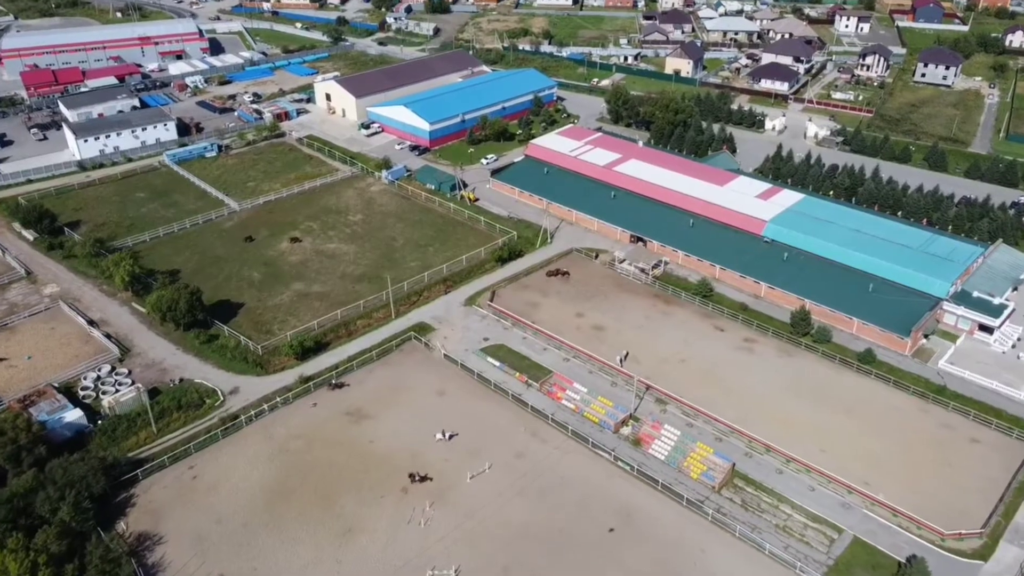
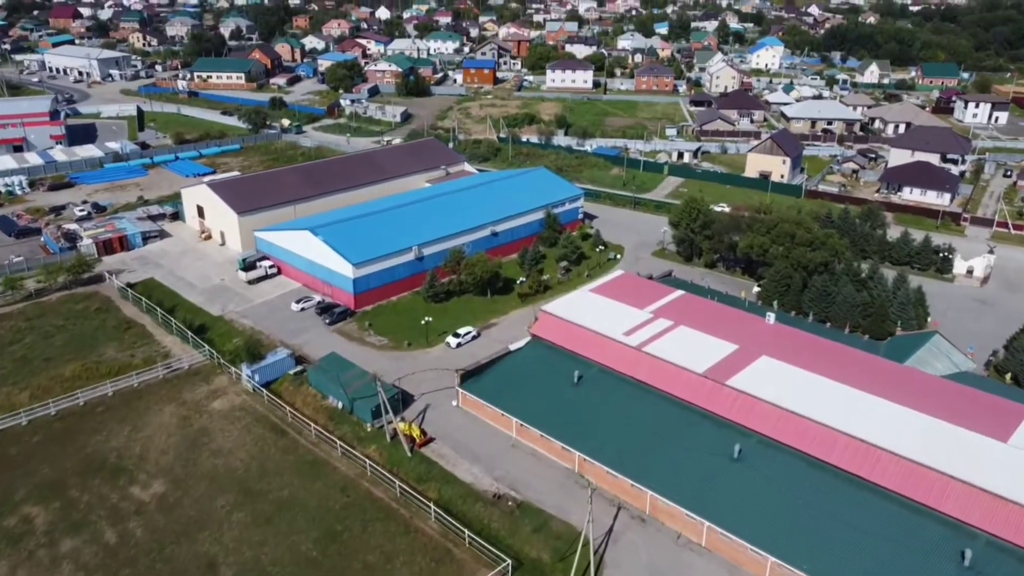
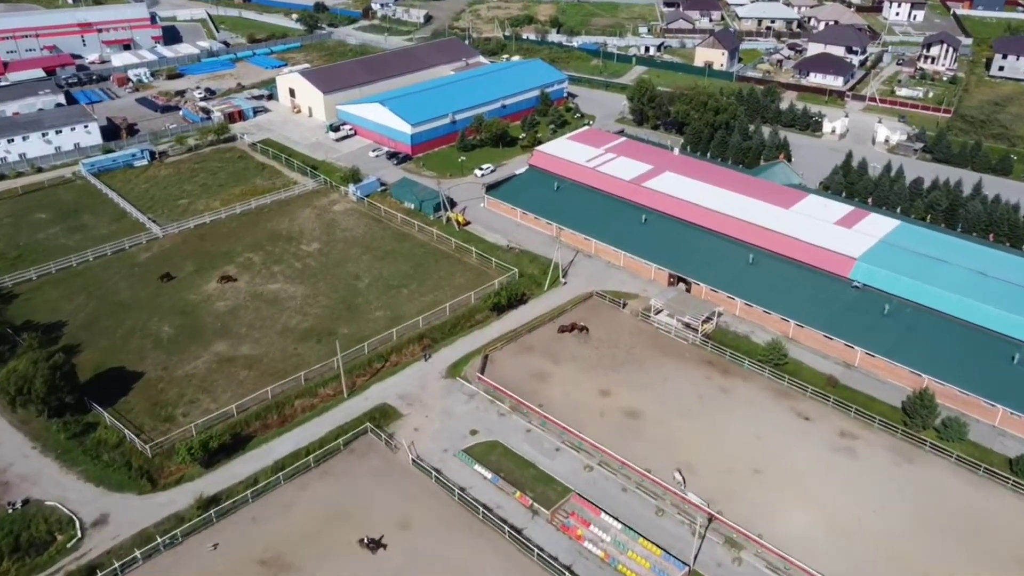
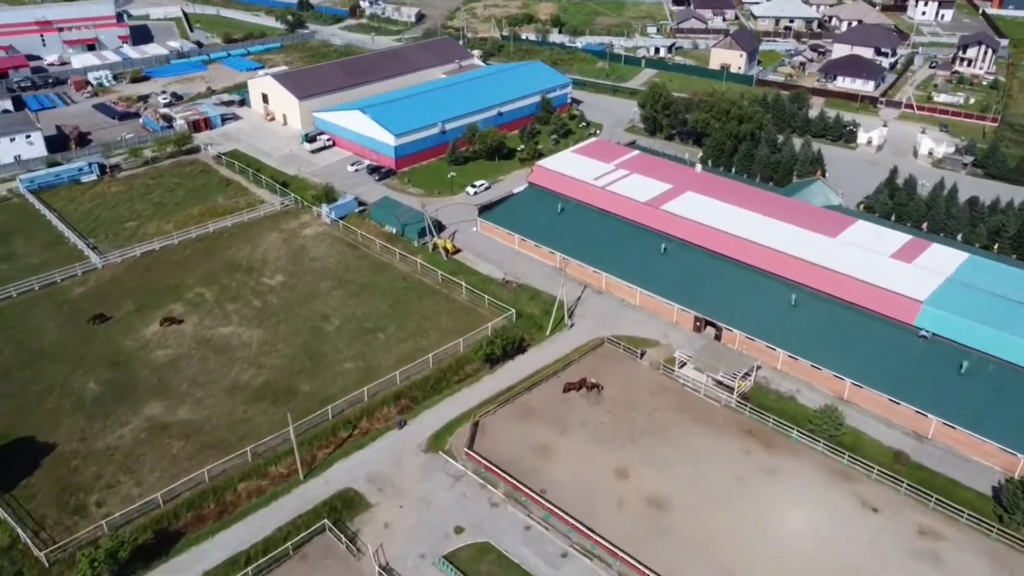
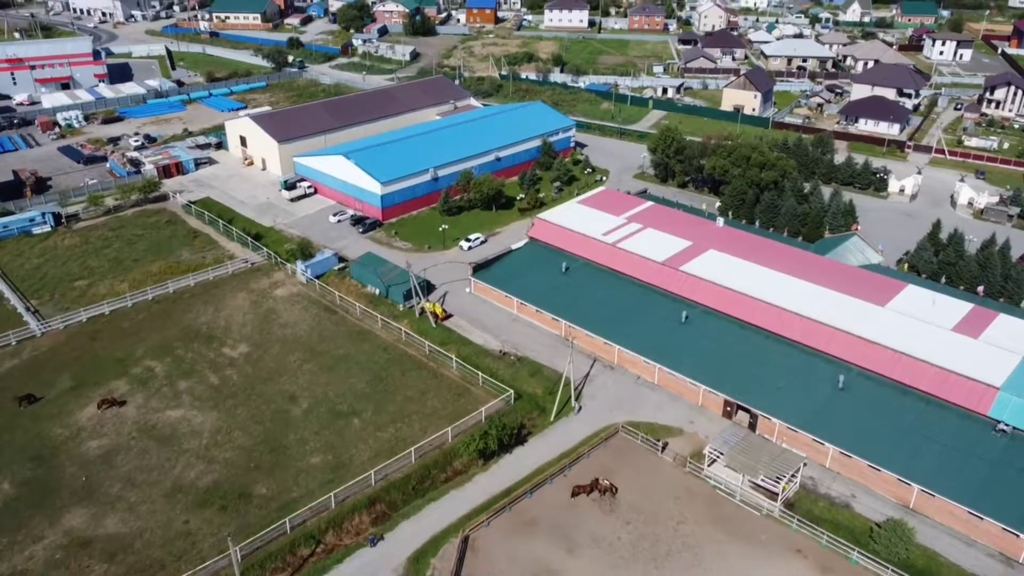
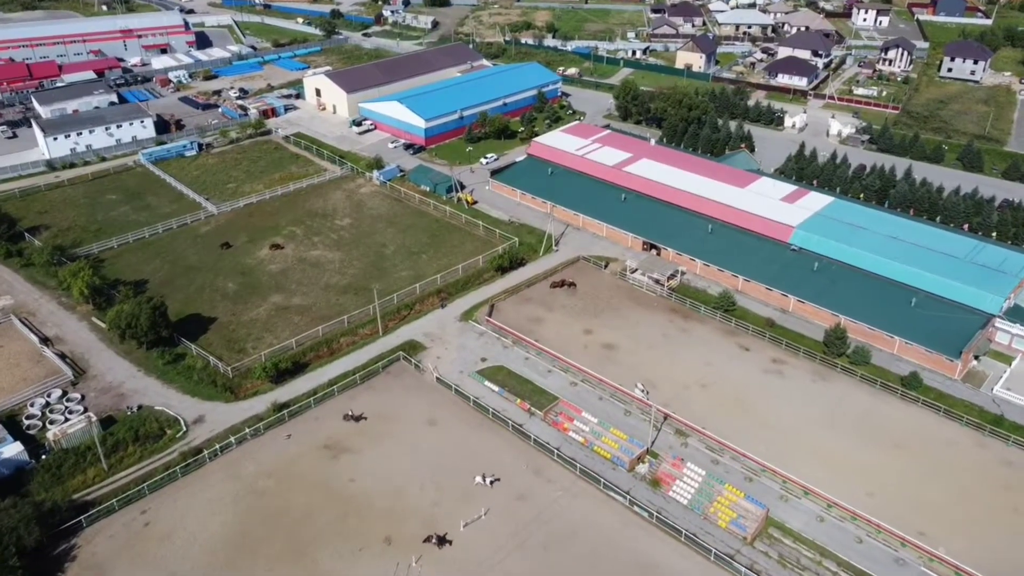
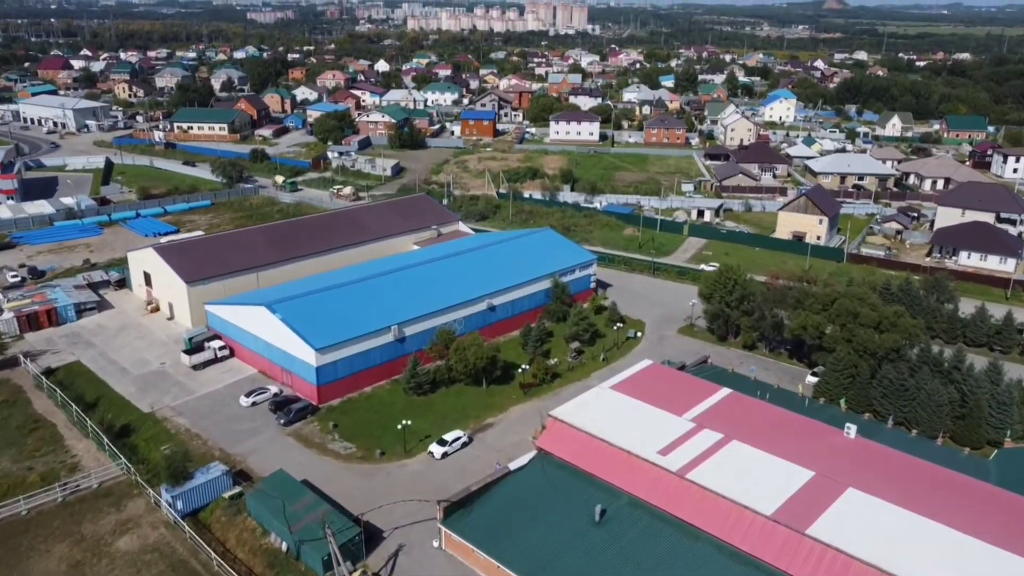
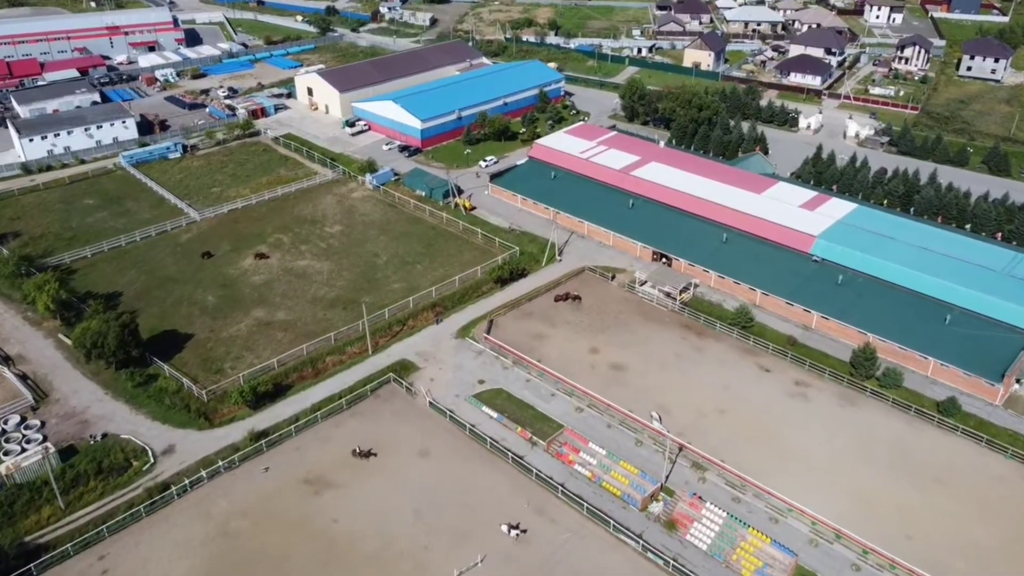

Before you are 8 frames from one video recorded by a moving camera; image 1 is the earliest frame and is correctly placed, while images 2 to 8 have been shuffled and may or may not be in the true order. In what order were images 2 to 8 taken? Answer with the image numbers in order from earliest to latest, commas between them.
6, 8, 3, 4, 5, 2, 7
